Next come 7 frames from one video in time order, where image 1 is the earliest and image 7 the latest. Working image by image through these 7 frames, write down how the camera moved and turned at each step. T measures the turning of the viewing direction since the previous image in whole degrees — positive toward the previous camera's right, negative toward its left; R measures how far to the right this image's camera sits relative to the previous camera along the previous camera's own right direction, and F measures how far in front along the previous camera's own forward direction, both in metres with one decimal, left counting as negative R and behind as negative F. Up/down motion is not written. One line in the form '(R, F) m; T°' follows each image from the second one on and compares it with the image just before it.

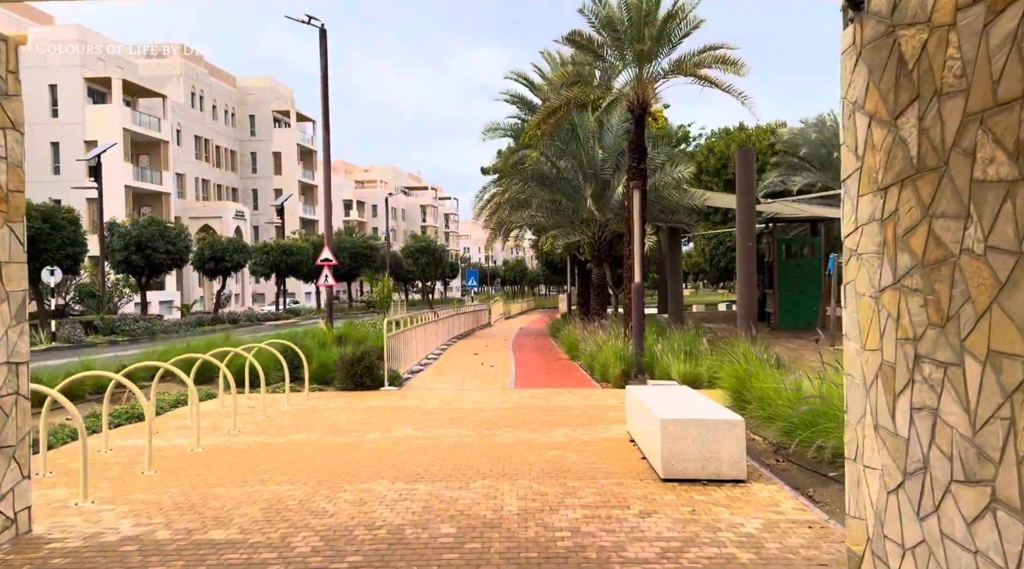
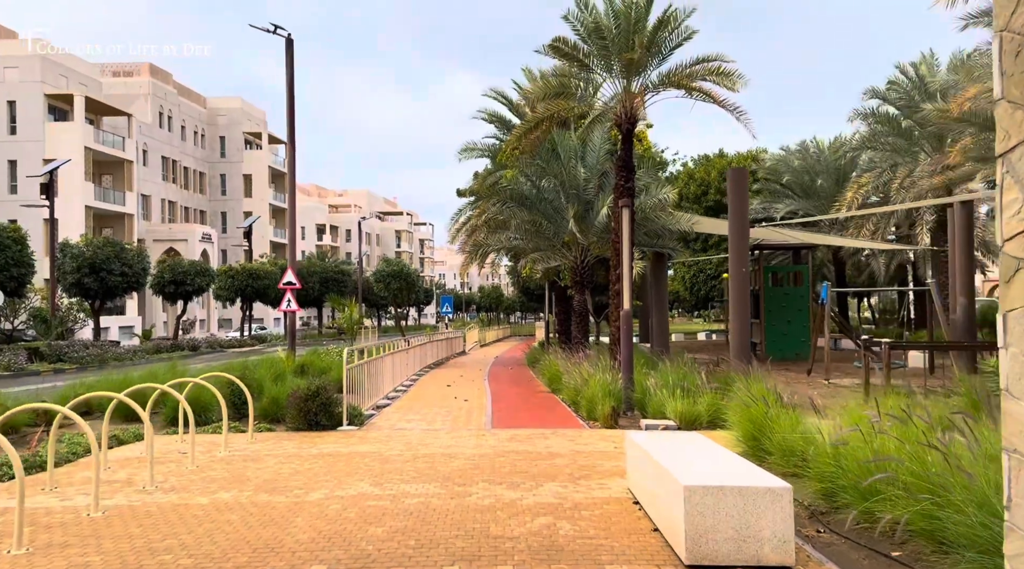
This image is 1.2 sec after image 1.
(0.0, +1.3) m; +2°
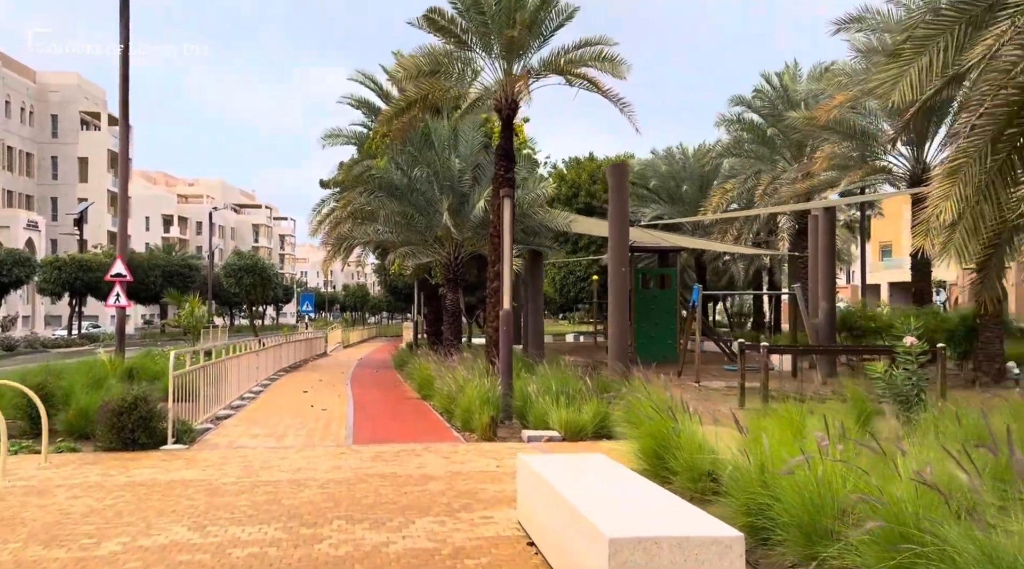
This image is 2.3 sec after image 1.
(0.0, +1.3) m; +9°
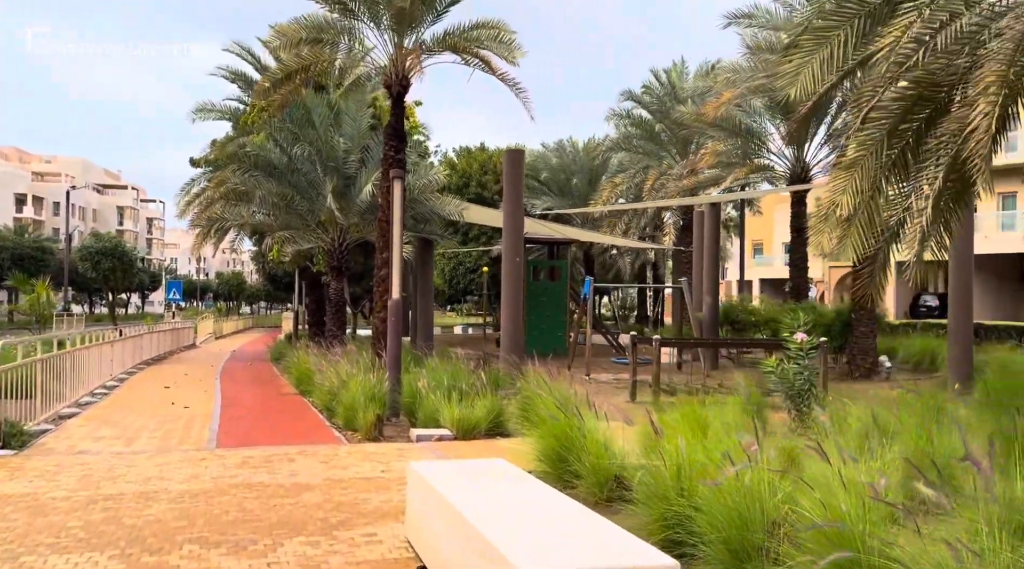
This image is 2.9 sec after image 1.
(0.0, +0.7) m; +7°
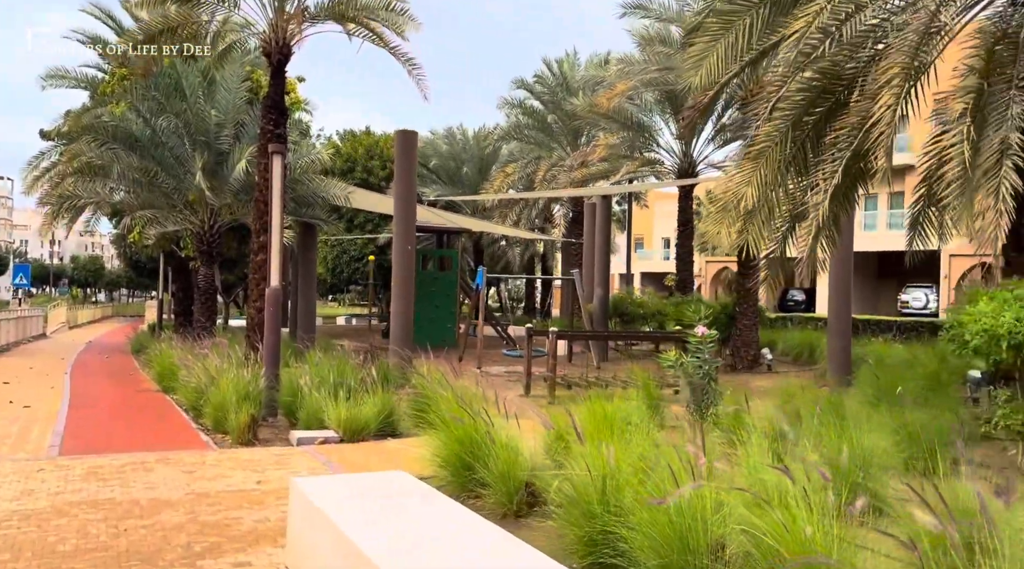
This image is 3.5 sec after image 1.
(-0.1, +0.7) m; +8°
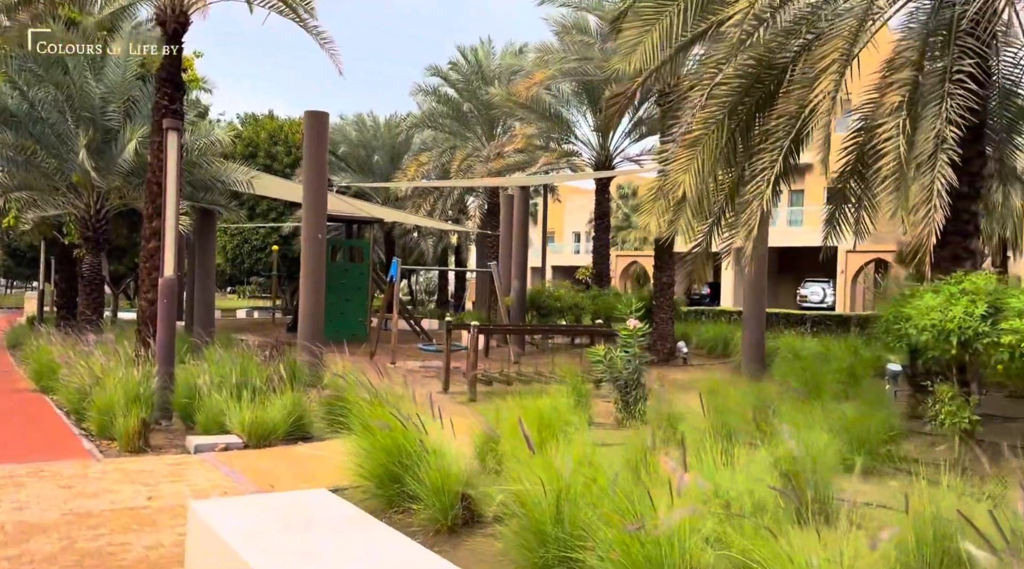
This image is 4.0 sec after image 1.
(-0.2, +0.6) m; +6°
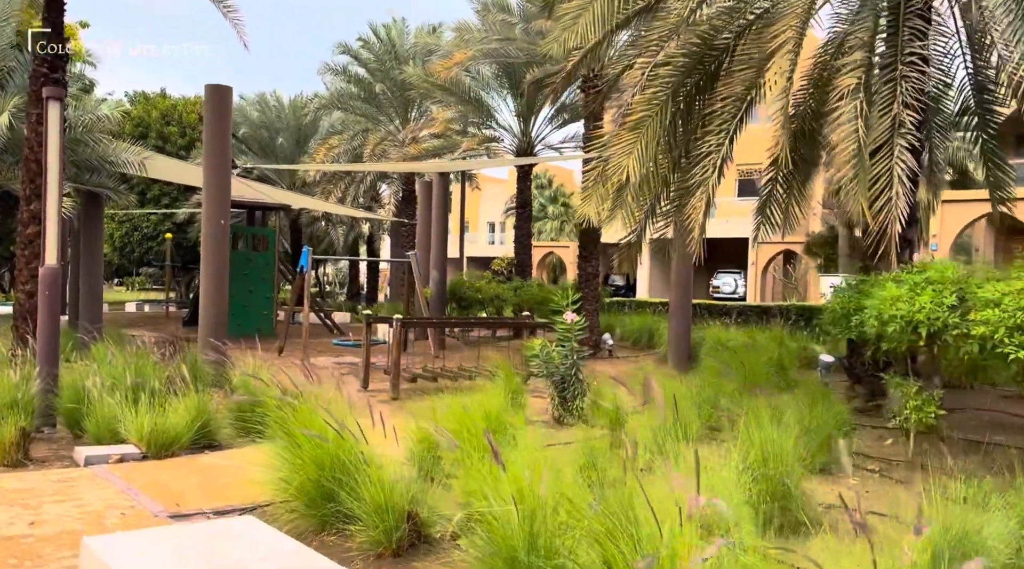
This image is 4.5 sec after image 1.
(-0.3, +0.8) m; +6°
